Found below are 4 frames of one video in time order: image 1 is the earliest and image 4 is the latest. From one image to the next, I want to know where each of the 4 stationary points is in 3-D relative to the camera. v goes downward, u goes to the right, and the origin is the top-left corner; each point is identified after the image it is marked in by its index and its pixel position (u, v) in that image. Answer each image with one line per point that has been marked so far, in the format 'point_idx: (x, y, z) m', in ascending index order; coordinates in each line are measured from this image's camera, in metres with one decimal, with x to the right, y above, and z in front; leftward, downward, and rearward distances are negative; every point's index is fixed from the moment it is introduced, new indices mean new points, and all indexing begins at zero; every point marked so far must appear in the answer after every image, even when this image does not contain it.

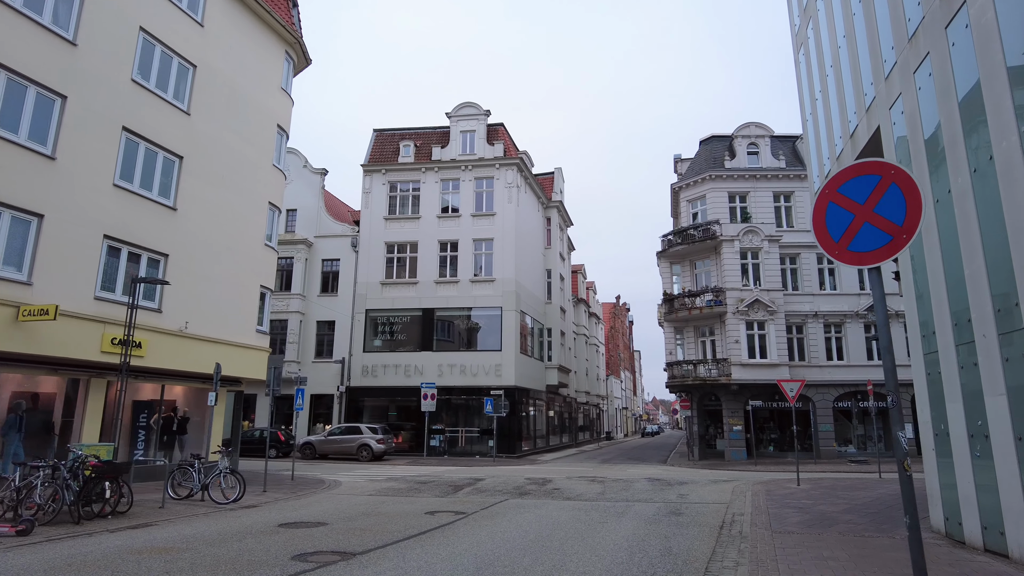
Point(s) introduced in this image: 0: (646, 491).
0: (+3.2, -4.8, +15.4) m
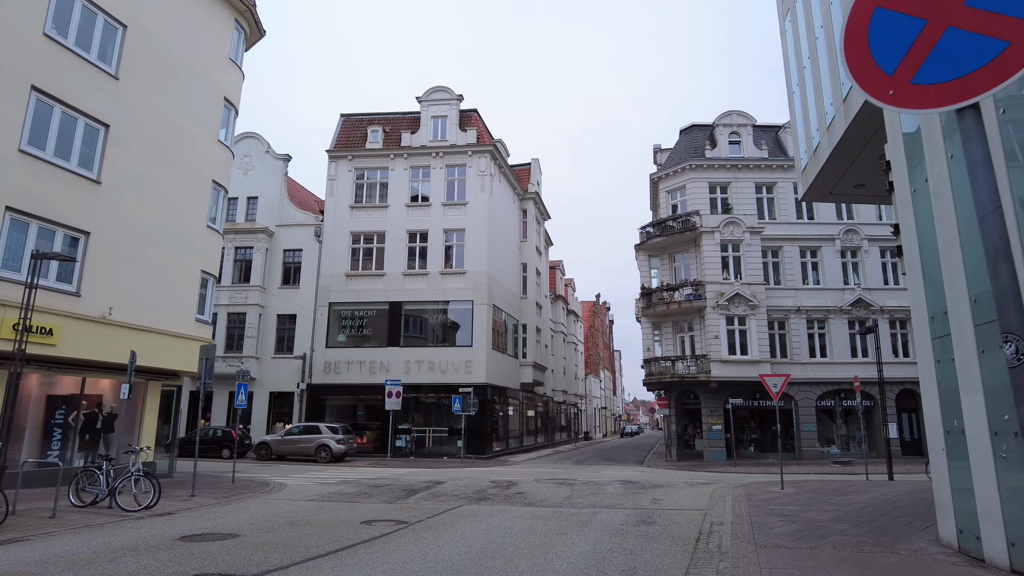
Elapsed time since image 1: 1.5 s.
0: (+2.3, -4.5, +14.1) m
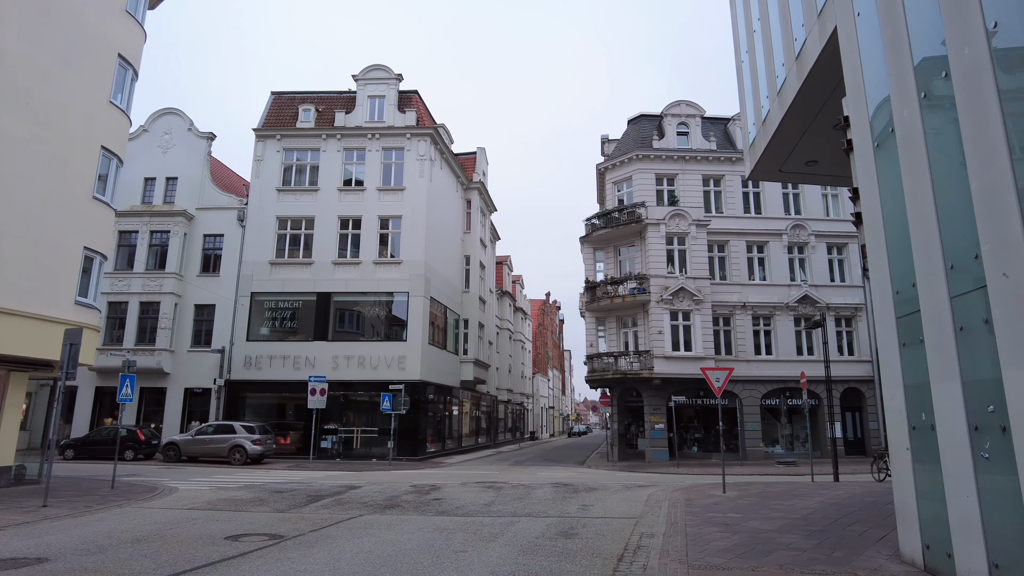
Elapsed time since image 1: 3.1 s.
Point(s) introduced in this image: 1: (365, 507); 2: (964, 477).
0: (+0.6, -4.2, +12.7) m
1: (-2.8, -4.1, +12.2) m
2: (+3.9, -1.6, +5.7) m
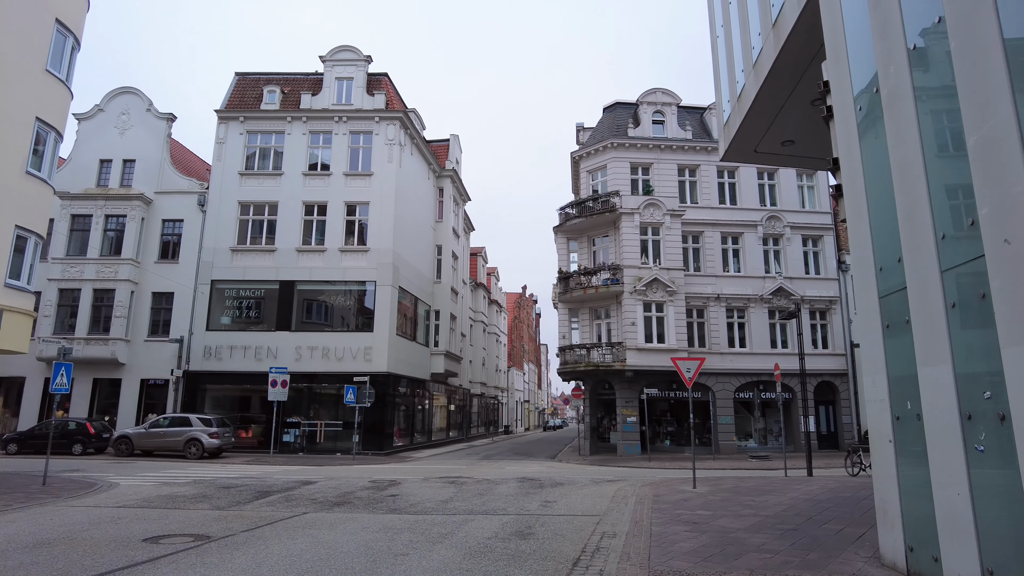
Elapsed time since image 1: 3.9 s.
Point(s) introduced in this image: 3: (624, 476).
0: (-0.1, -3.9, +12.0) m
1: (-3.5, -3.8, +11.4) m
2: (+3.4, -1.4, +5.1) m
3: (+2.7, -4.7, +16.2) m
